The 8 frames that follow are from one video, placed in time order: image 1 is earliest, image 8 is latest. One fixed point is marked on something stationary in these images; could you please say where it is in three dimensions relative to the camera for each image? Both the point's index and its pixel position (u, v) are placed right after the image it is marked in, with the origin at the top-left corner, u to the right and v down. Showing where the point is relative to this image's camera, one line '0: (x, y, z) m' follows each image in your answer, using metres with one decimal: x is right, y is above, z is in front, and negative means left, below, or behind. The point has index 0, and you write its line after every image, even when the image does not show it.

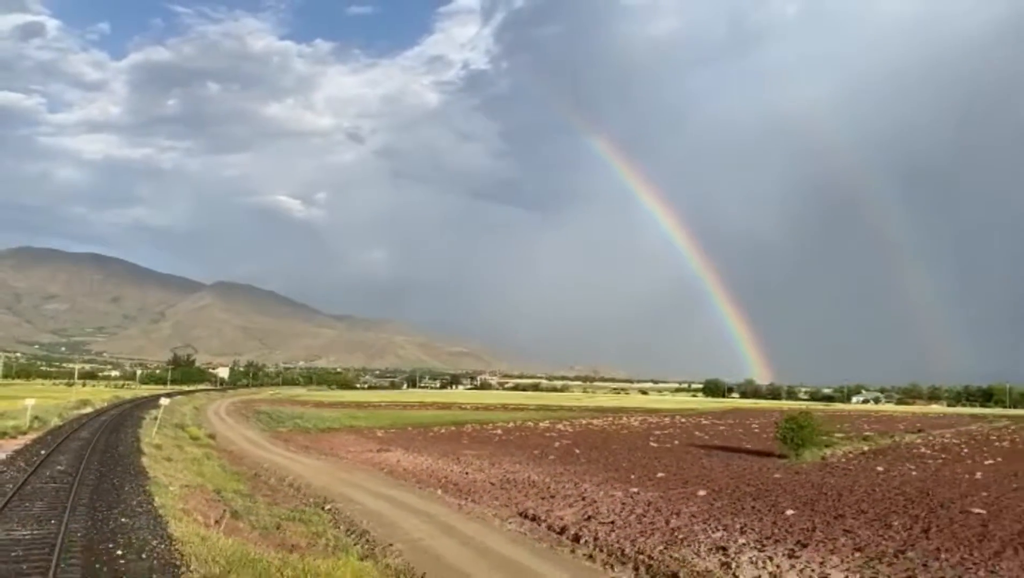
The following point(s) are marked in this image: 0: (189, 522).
0: (-7.7, -5.5, +20.0) m
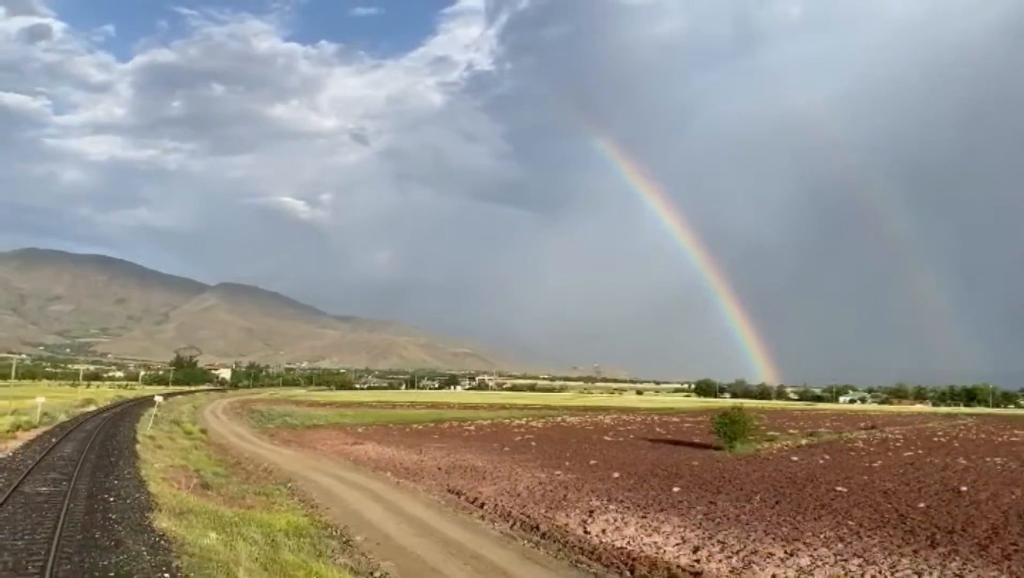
0: (-10.8, -6.1, +26.1) m
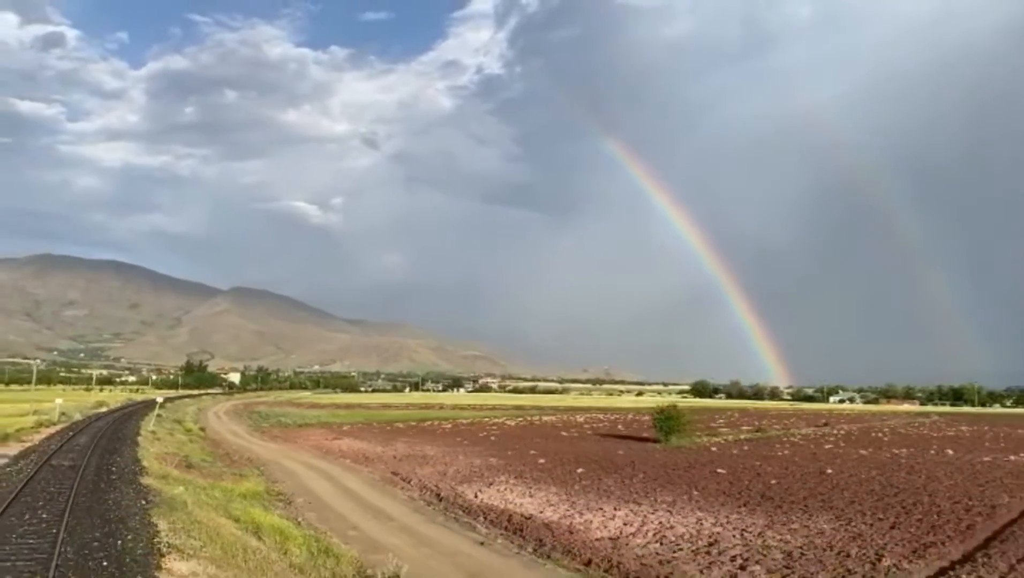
0: (-14.6, -7.2, +34.4) m
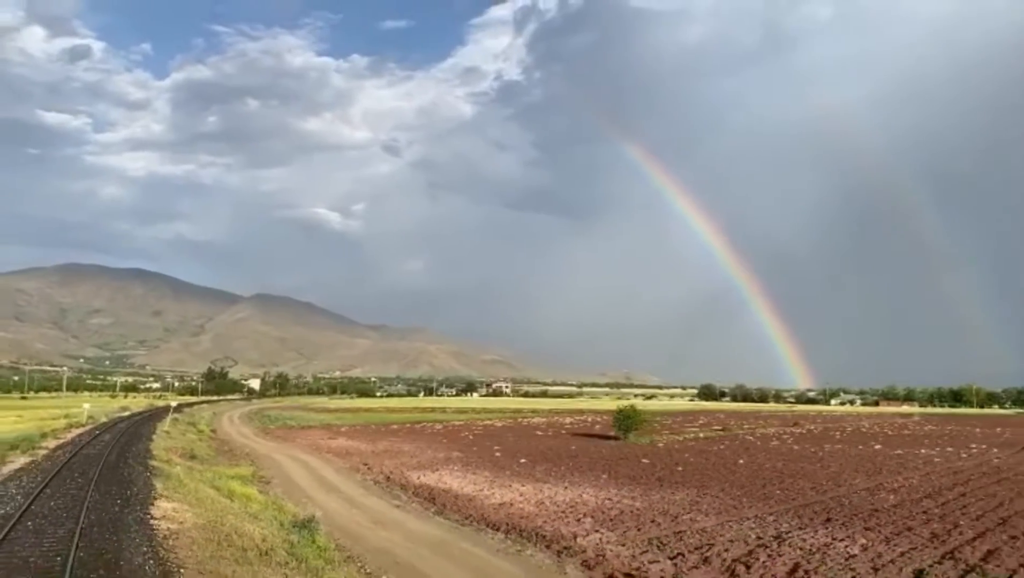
0: (-17.9, -8.5, +43.0) m
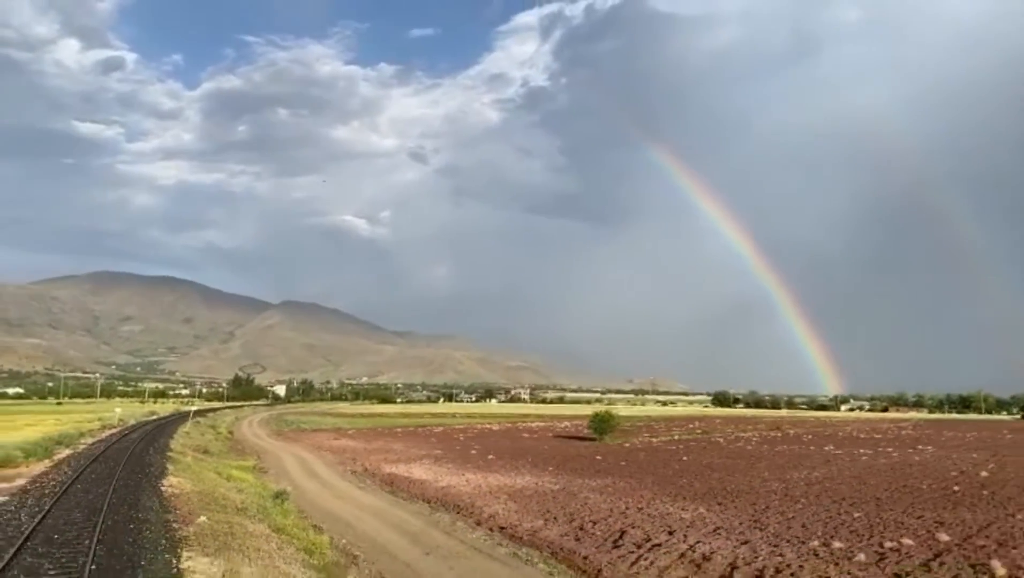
0: (-20.6, -9.9, +51.8) m
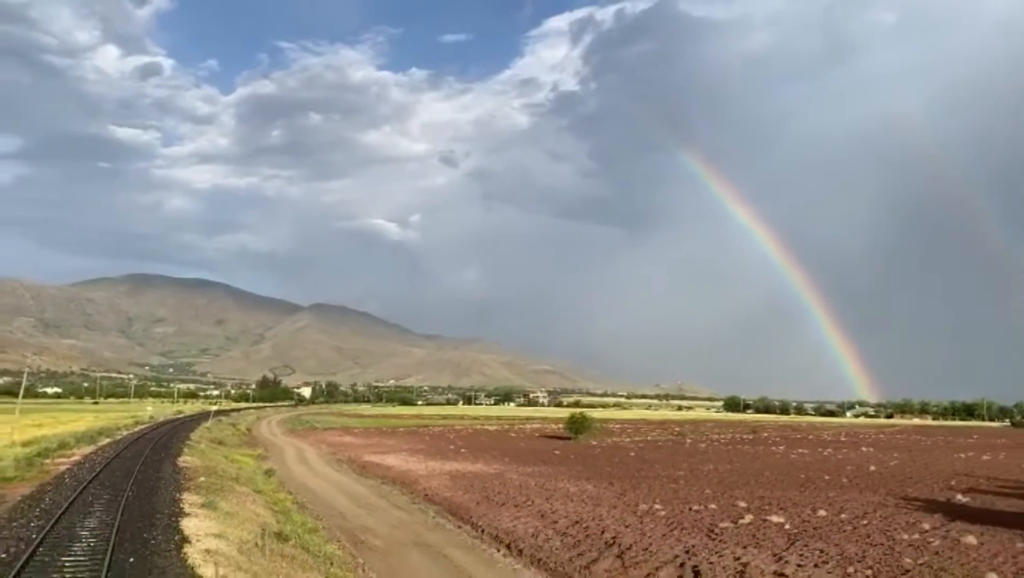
0: (-23.5, -11.3, +62.7) m
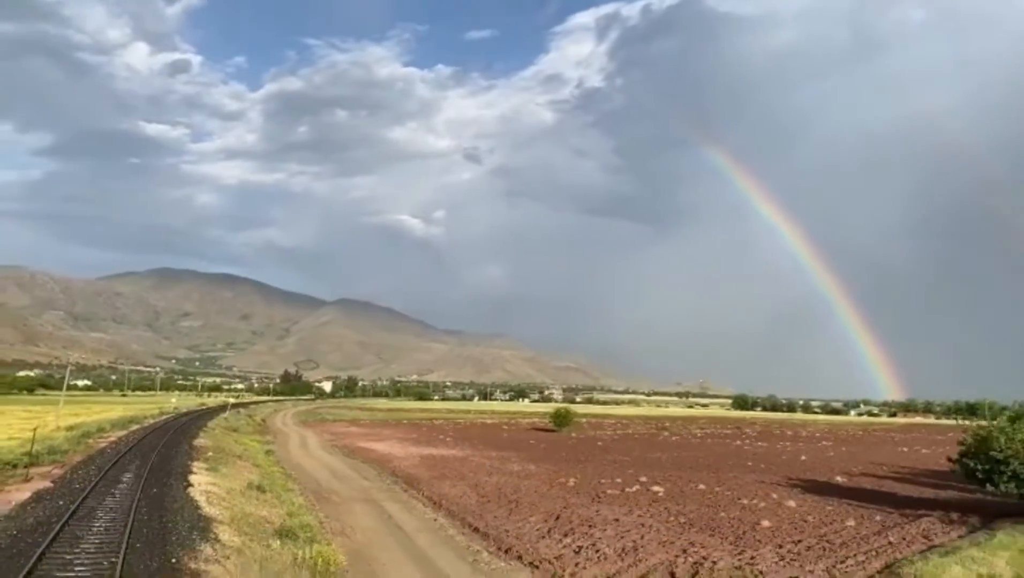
0: (-25.7, -11.9, +72.4) m
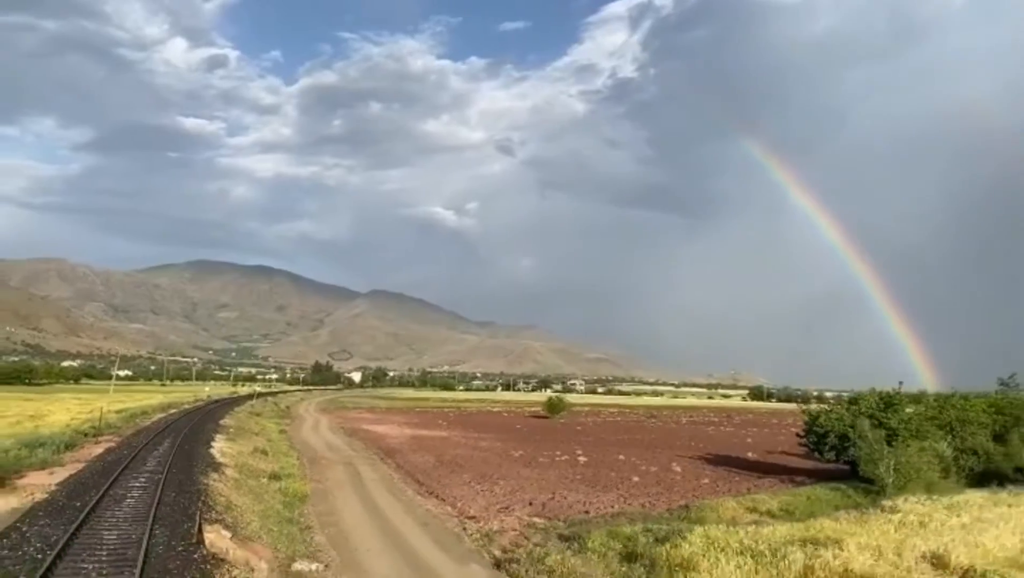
0: (-27.3, -12.3, +84.1) m
